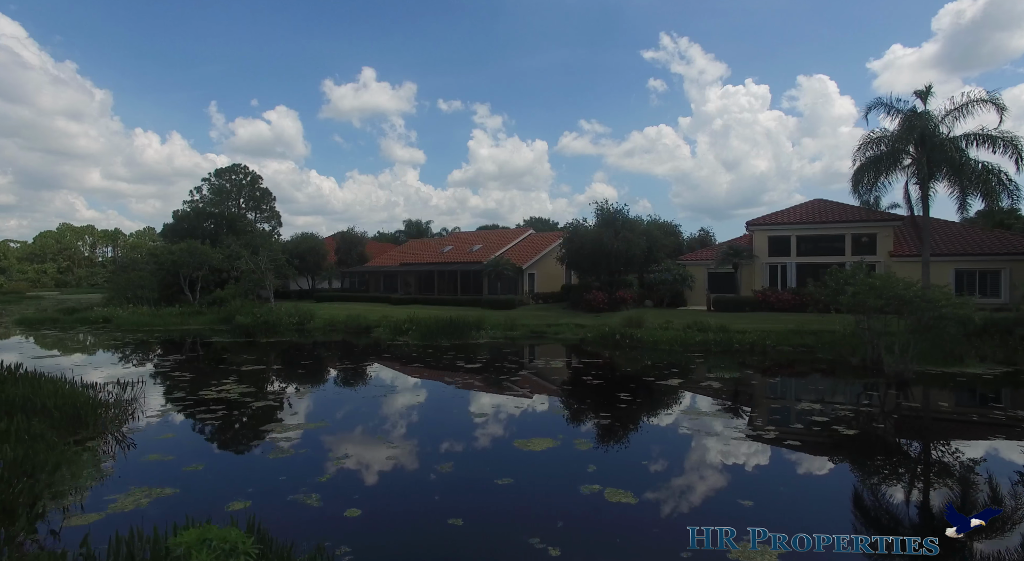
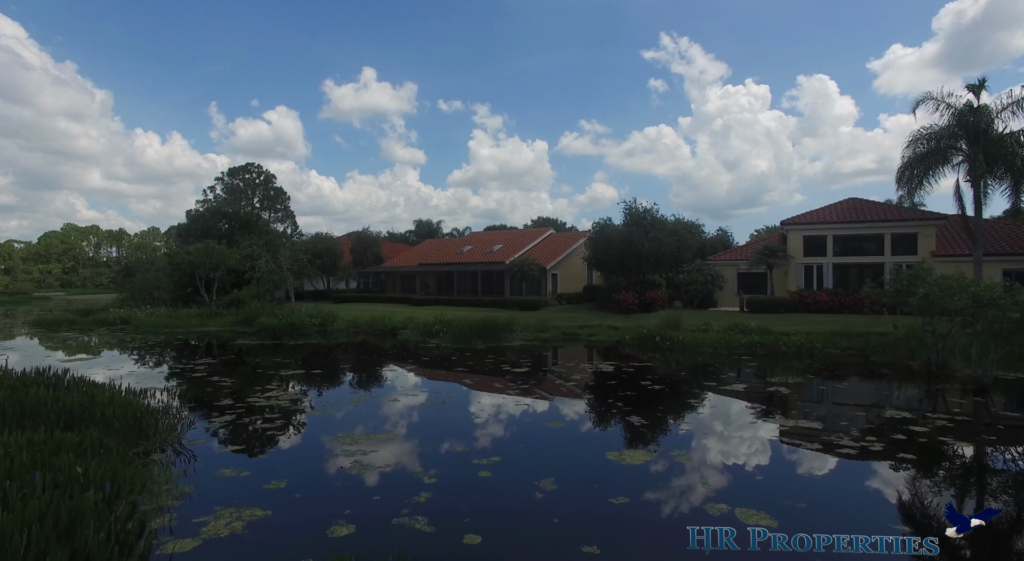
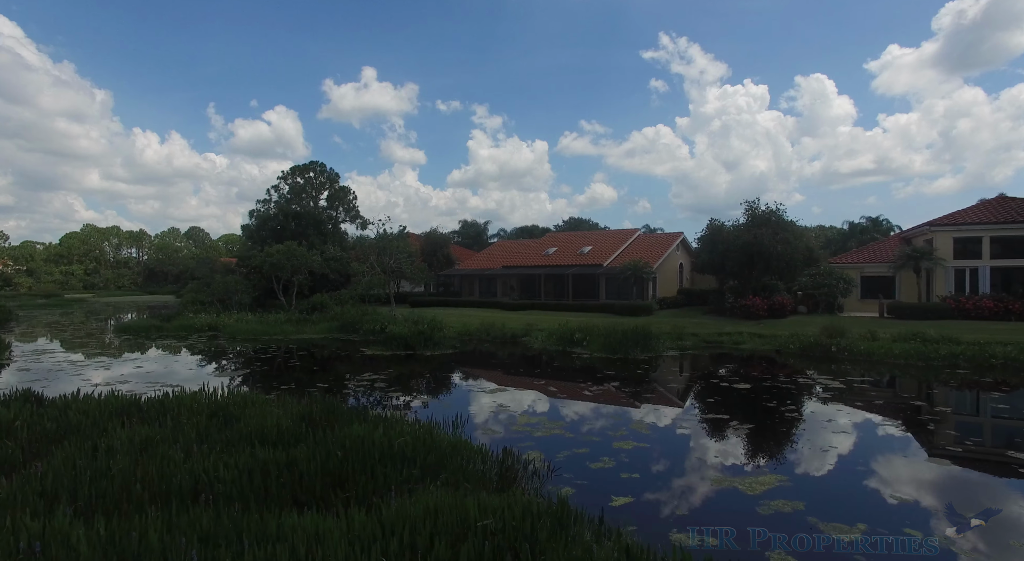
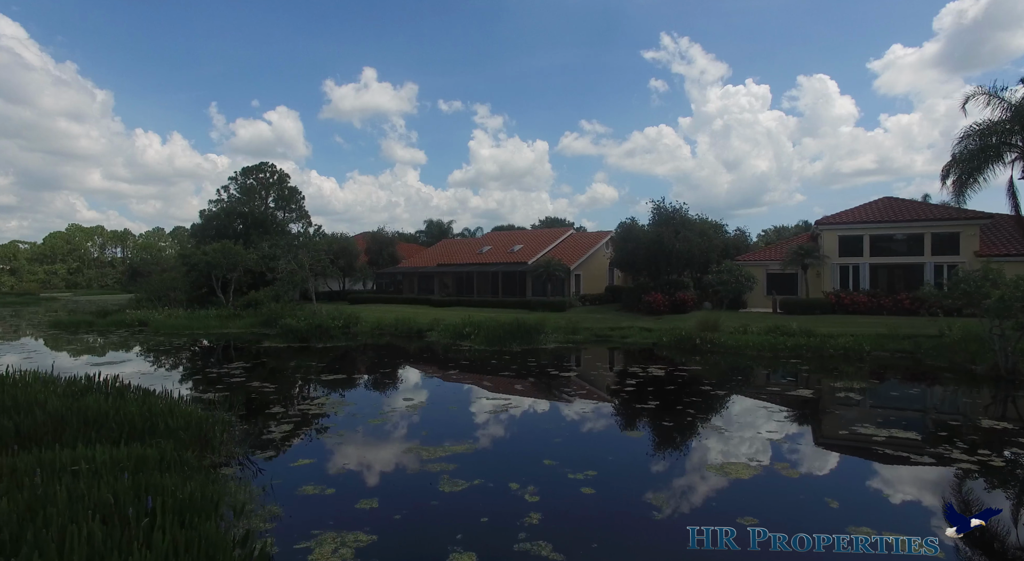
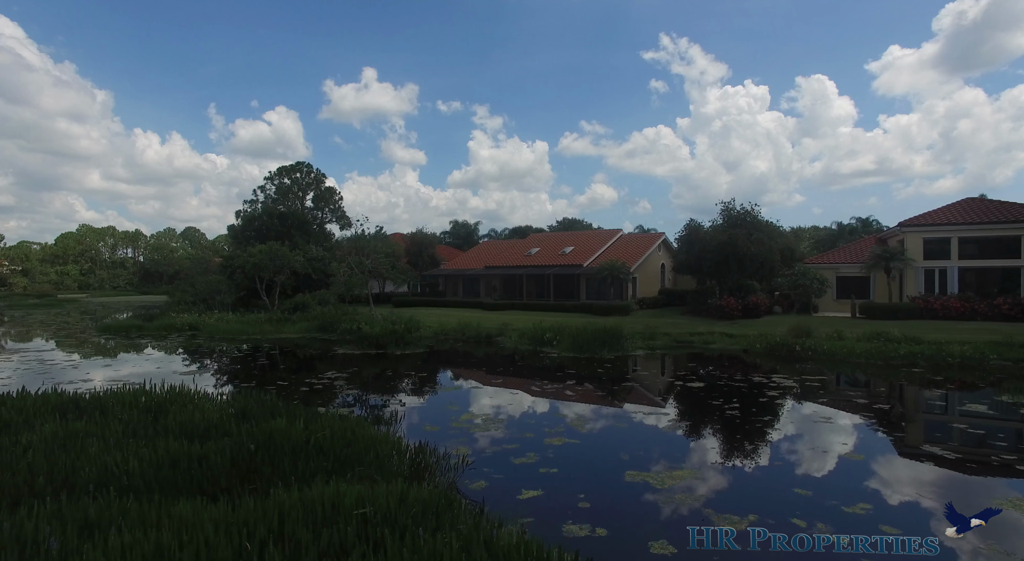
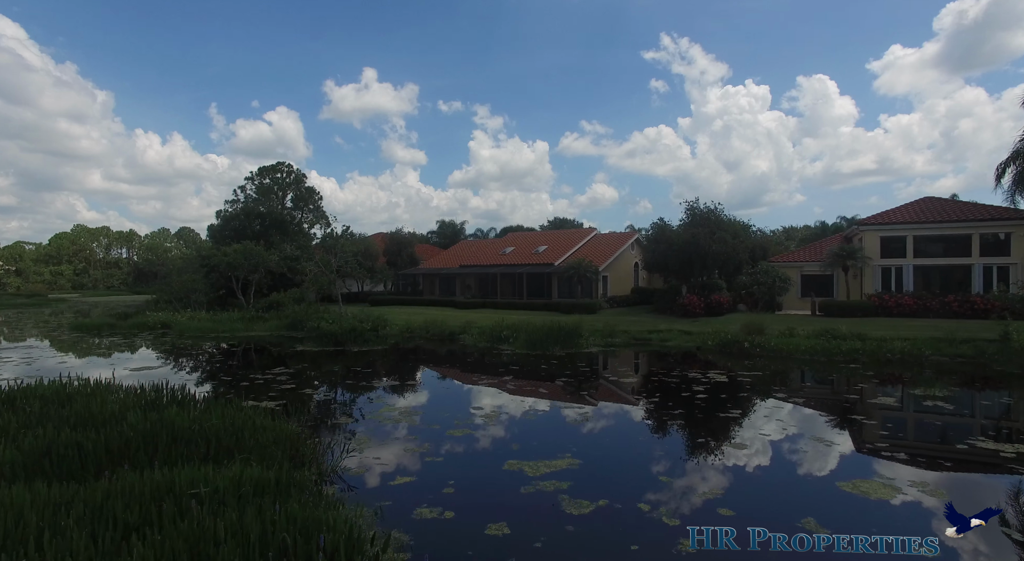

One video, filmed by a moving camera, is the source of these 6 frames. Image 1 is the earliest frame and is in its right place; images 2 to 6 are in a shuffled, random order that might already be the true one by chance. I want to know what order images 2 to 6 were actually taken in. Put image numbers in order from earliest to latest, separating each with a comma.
2, 4, 6, 5, 3
